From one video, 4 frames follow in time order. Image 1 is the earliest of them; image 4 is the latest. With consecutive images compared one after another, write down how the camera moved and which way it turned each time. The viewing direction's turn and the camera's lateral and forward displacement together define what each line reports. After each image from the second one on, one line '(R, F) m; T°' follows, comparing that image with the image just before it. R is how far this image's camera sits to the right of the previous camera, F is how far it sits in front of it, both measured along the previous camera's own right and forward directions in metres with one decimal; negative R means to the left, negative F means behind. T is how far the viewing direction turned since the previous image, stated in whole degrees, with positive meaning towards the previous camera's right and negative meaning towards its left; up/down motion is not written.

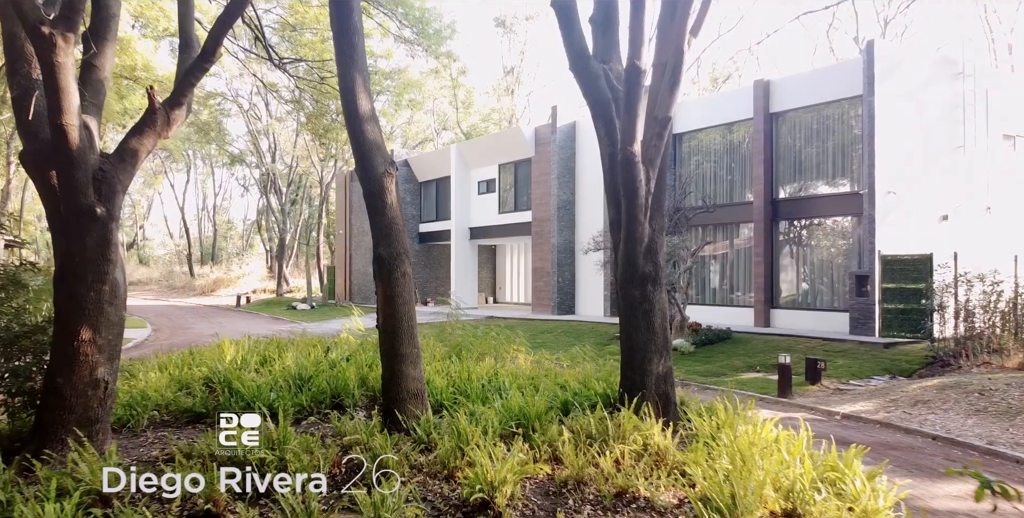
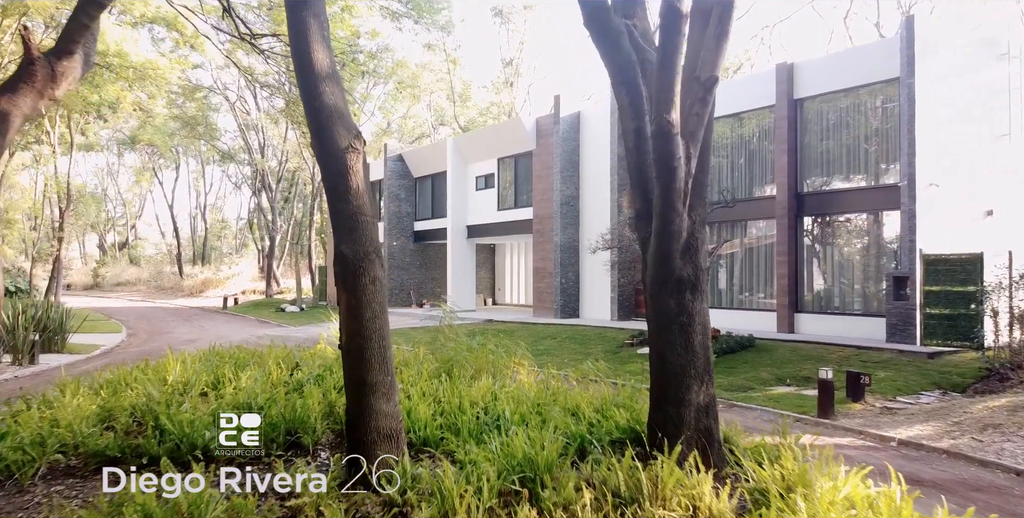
(0.0, +1.2) m; 0°
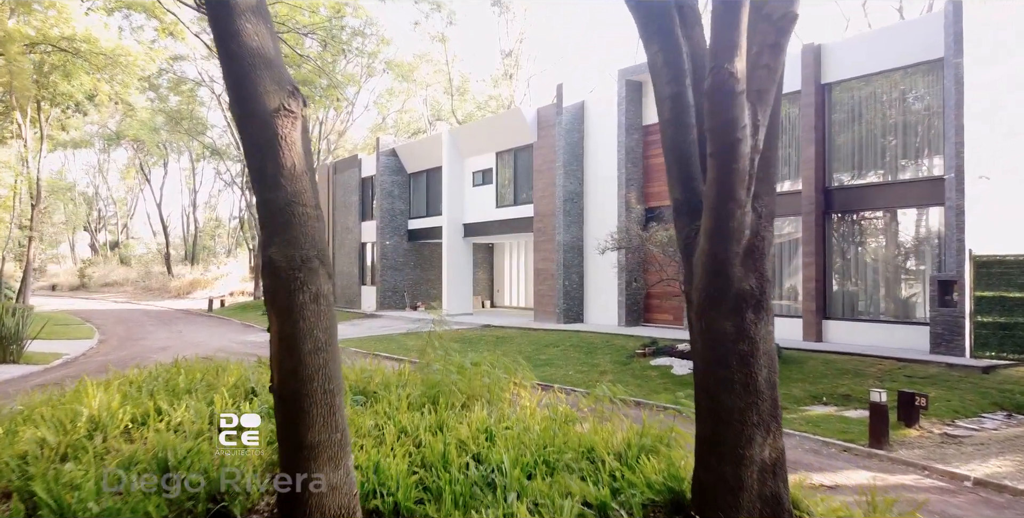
(0.0, +1.2) m; 0°
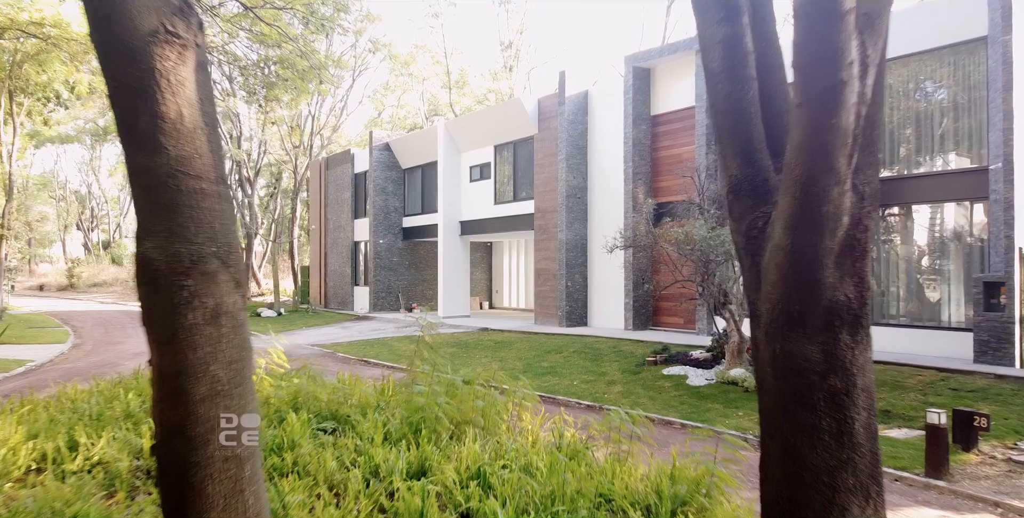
(0.0, +1.0) m; 0°
